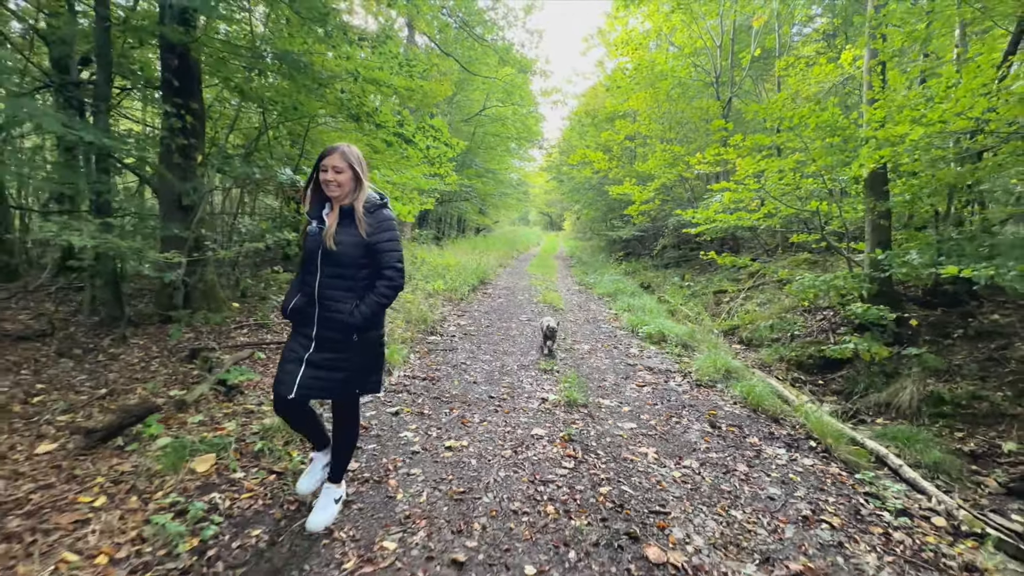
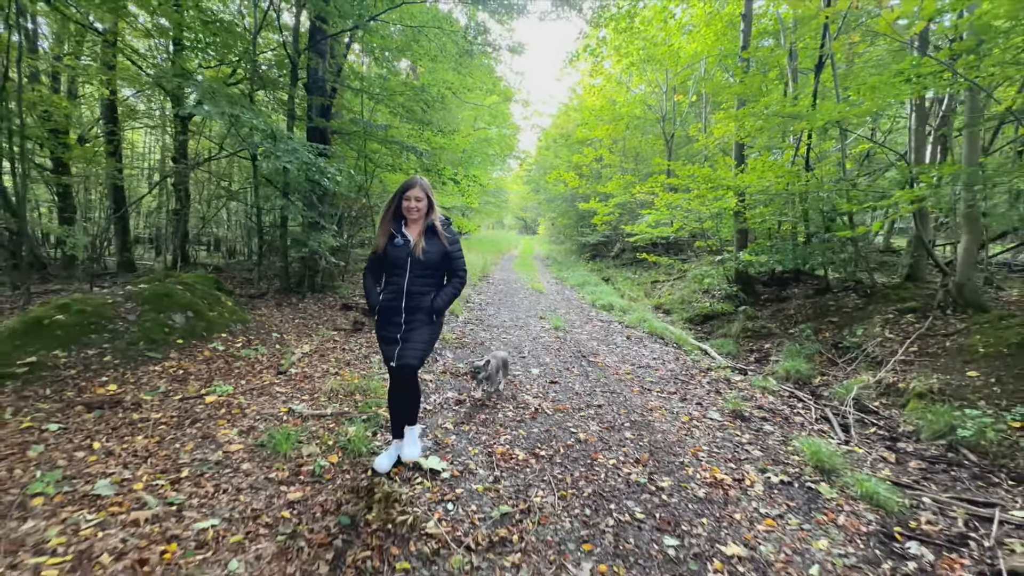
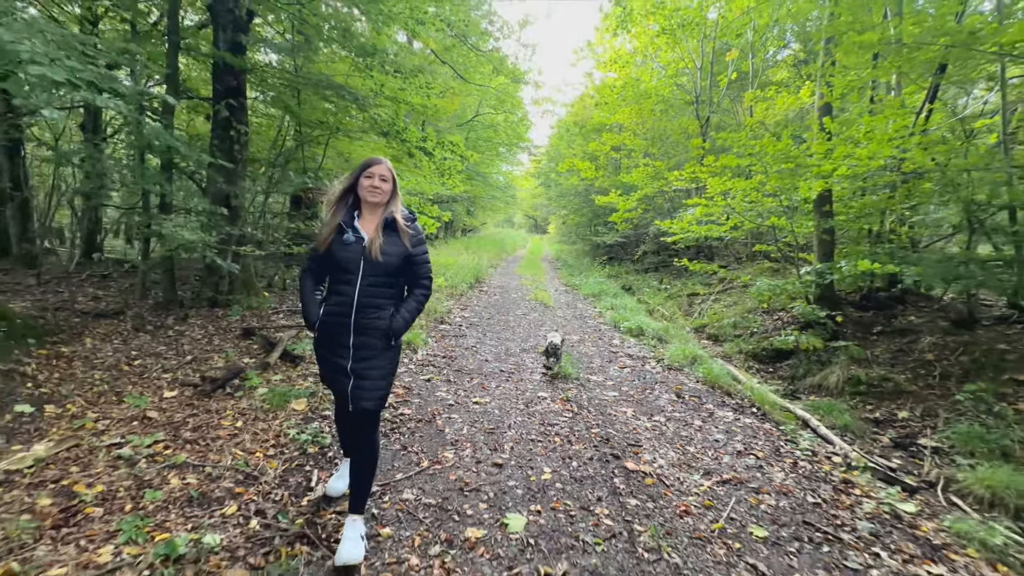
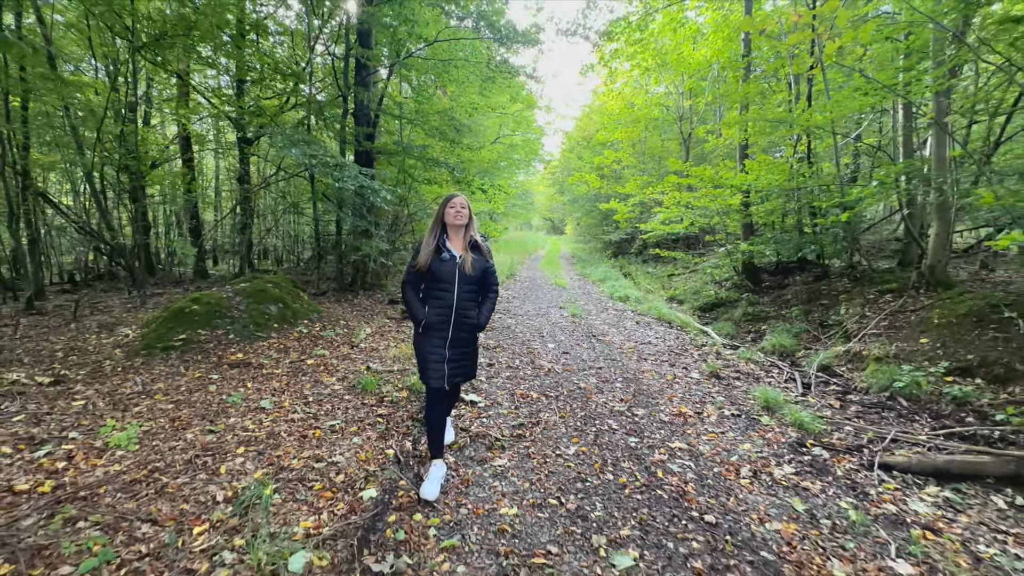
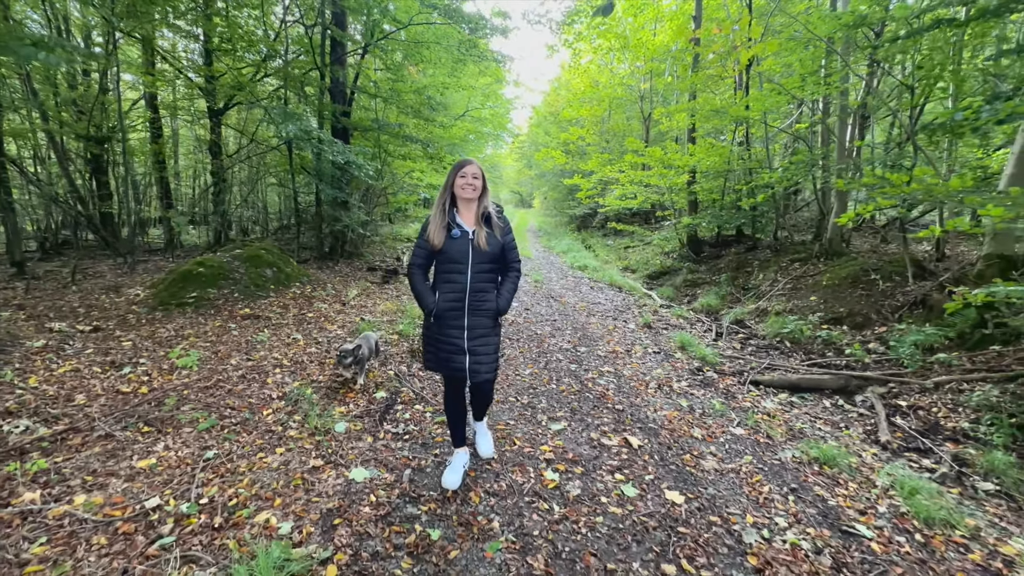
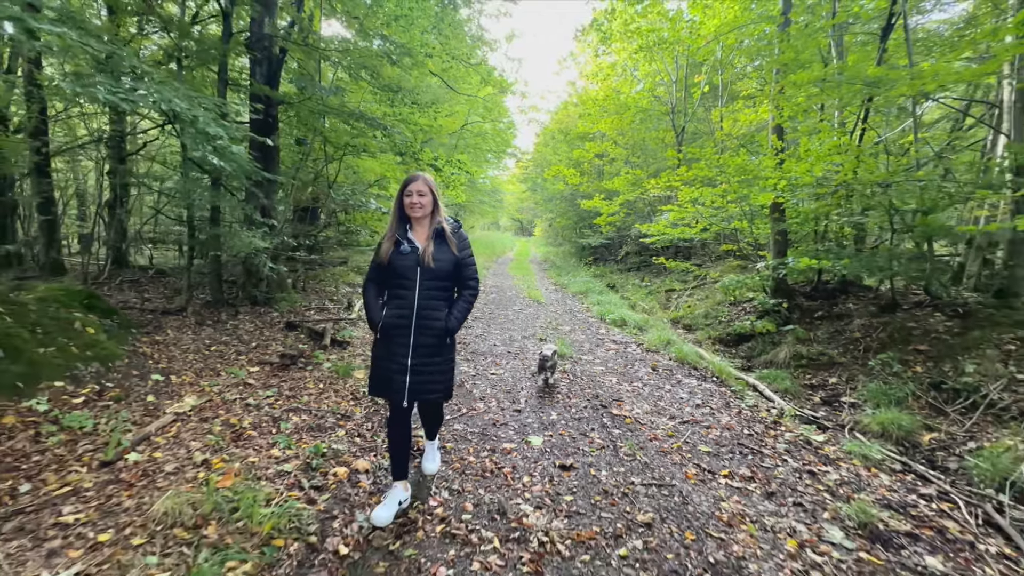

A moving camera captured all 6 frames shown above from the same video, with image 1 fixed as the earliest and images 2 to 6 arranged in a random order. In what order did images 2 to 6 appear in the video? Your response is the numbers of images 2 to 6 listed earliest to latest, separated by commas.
3, 6, 2, 4, 5
